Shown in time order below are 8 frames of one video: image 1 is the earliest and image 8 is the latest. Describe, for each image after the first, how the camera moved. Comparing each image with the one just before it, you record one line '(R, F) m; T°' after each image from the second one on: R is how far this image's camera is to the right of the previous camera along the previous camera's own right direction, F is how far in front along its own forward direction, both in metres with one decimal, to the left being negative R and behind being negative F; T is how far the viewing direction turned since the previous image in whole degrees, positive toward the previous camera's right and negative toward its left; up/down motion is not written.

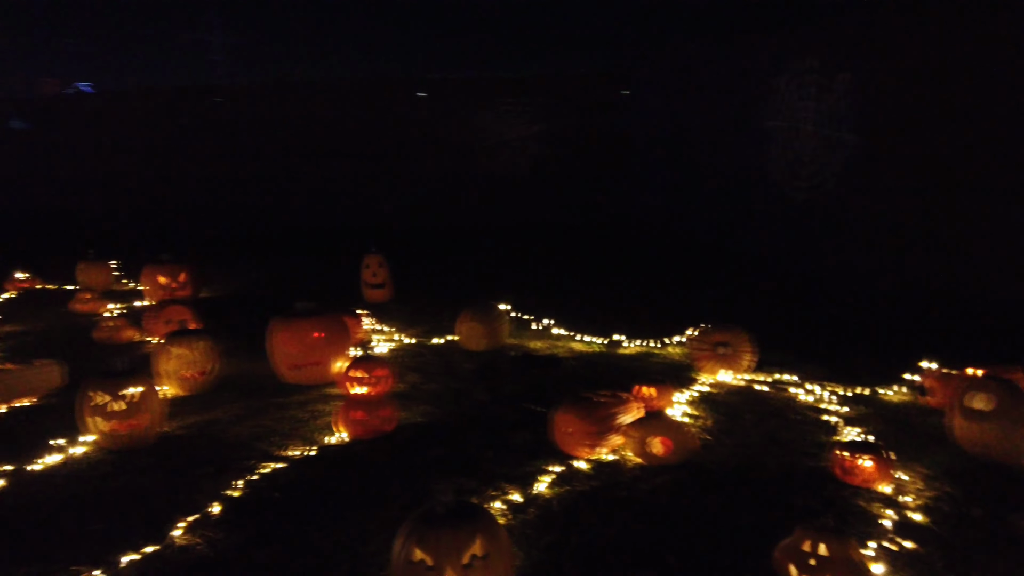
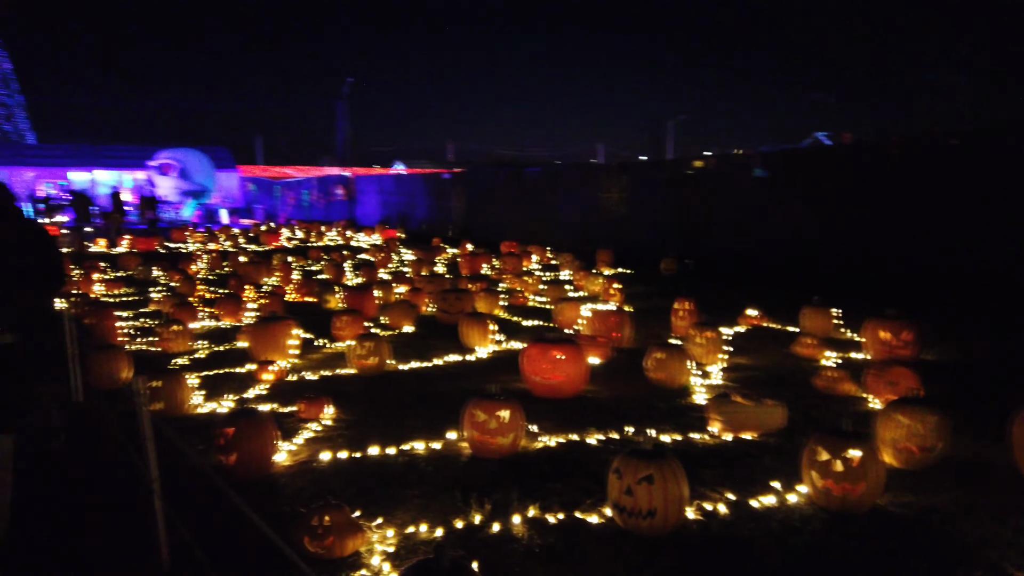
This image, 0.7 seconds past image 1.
(-0.6, 0.0) m; -14°
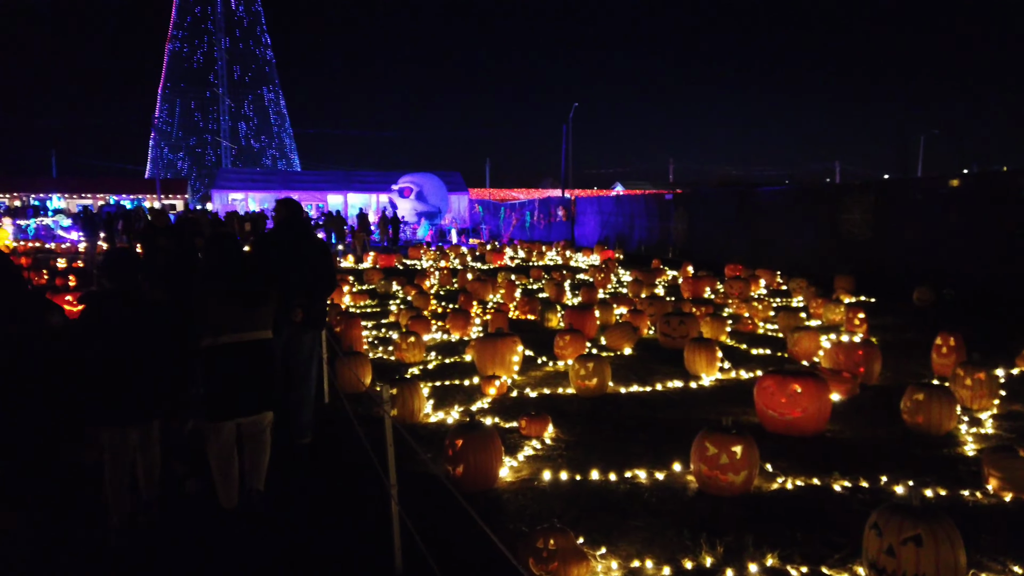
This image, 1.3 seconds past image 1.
(-0.1, +0.2) m; -16°
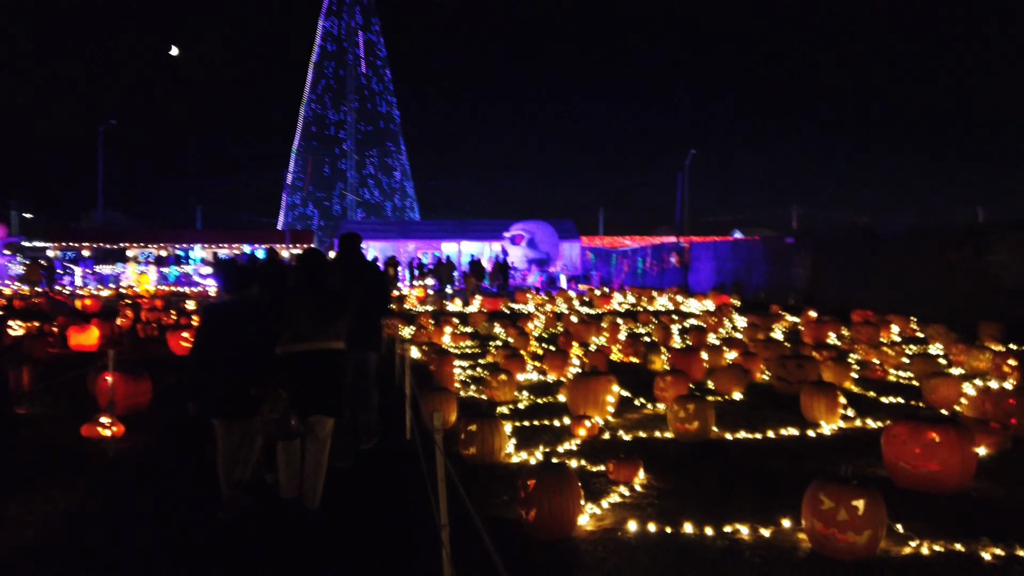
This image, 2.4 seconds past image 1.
(+0.2, +0.6) m; -9°
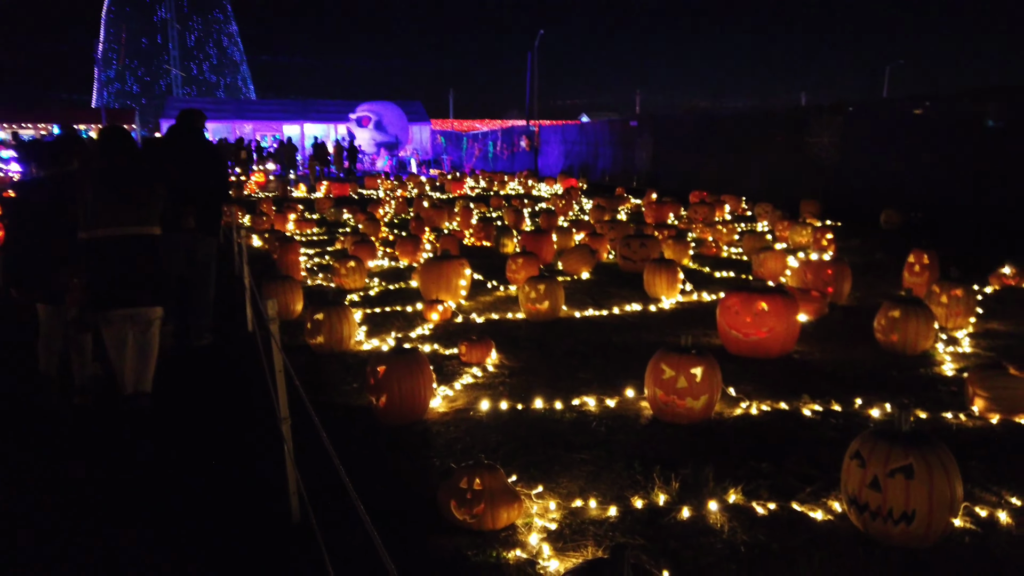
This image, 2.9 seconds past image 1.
(0.0, +0.2) m; +11°
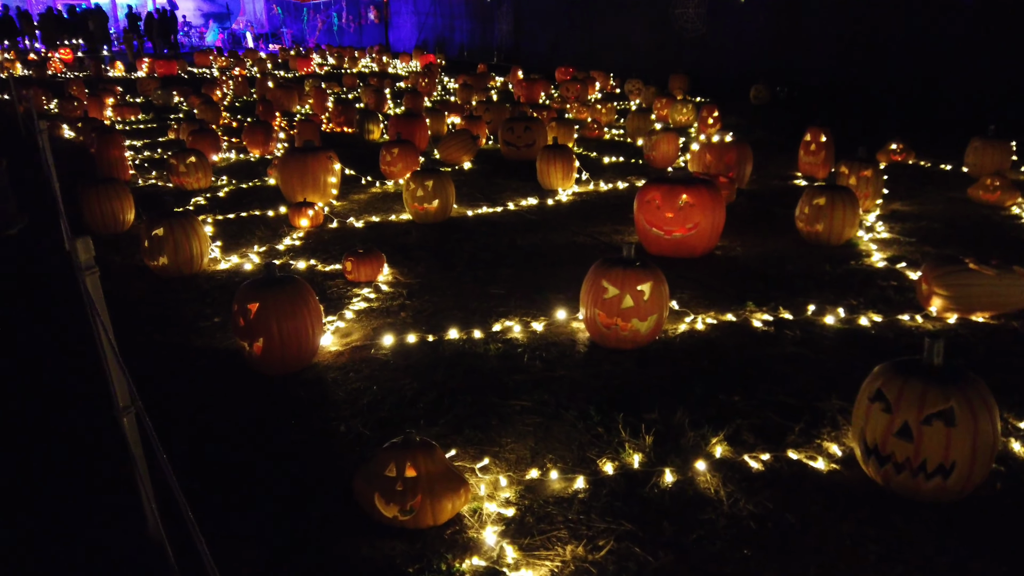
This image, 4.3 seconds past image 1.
(-0.3, +1.0) m; +11°
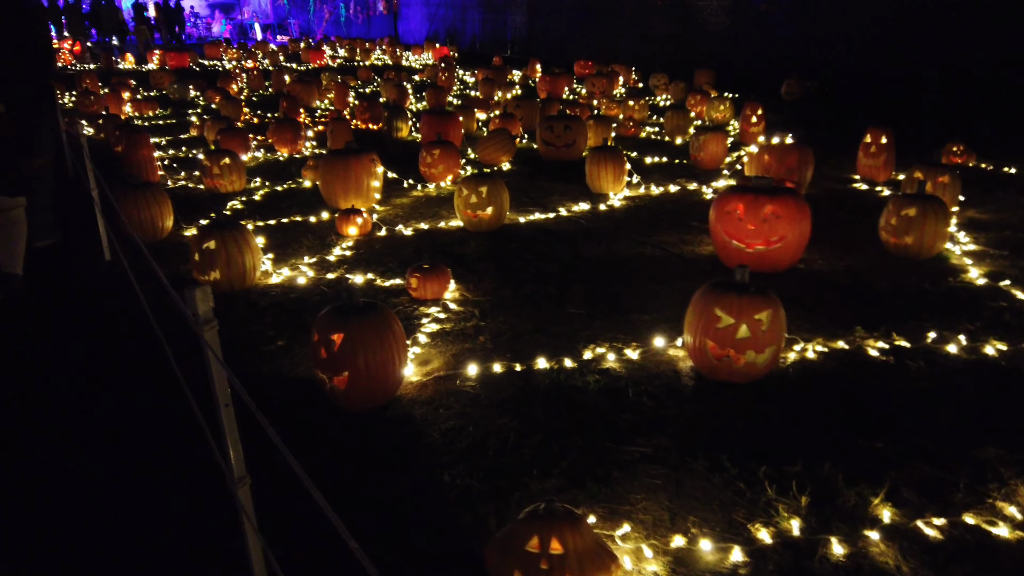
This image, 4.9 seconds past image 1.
(-0.5, +0.4) m; 0°
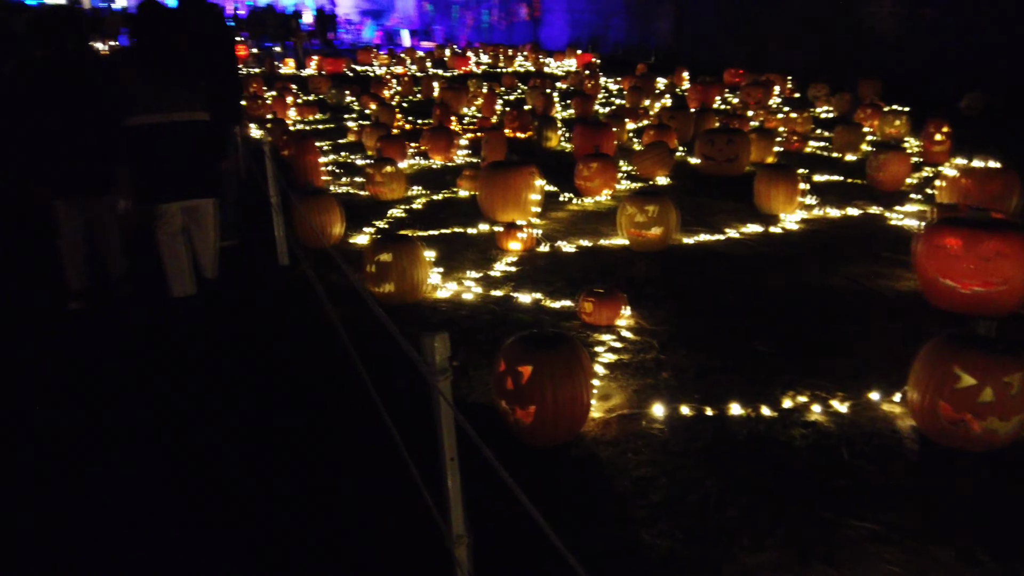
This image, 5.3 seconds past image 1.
(-0.4, +0.2) m; -9°
